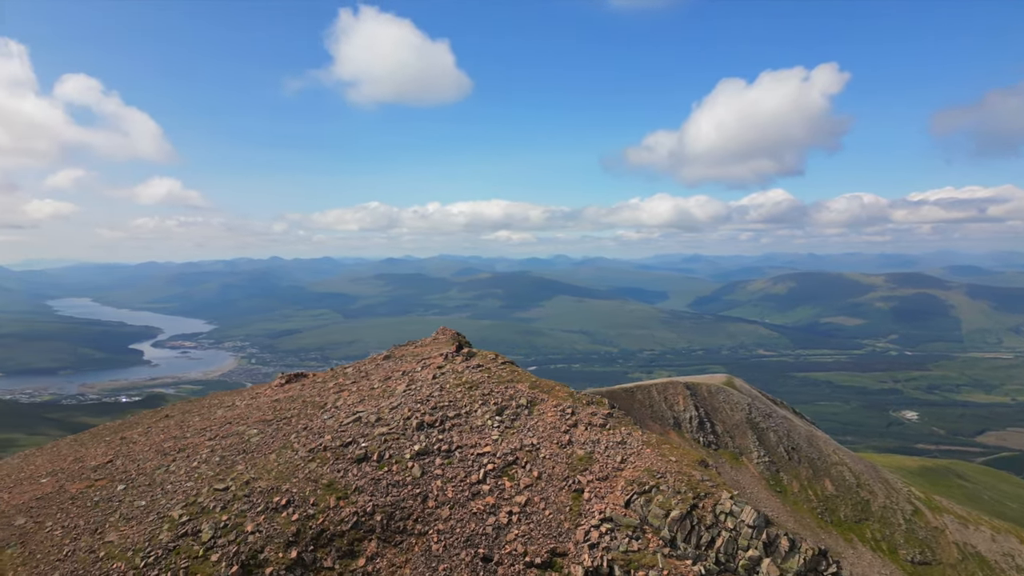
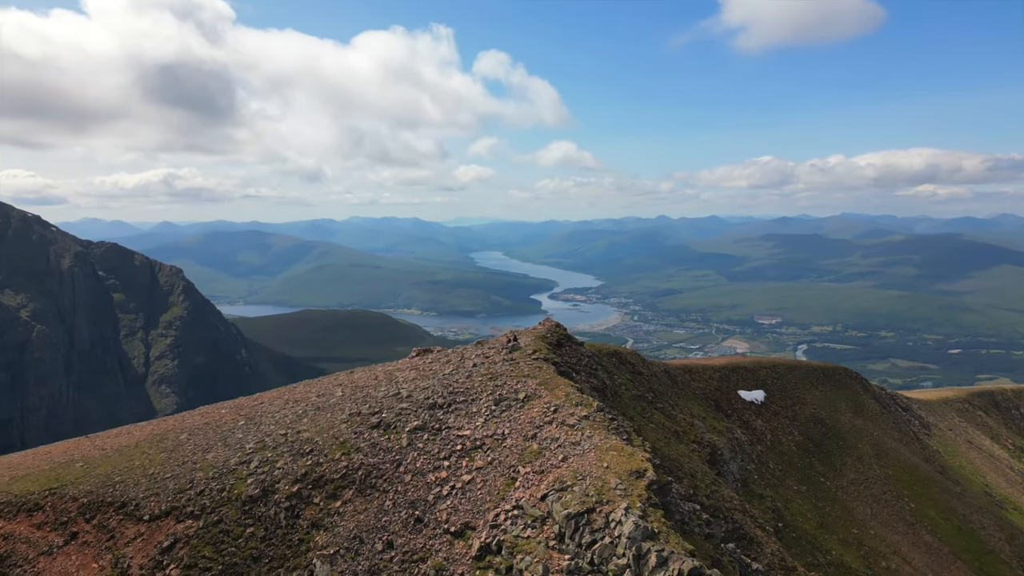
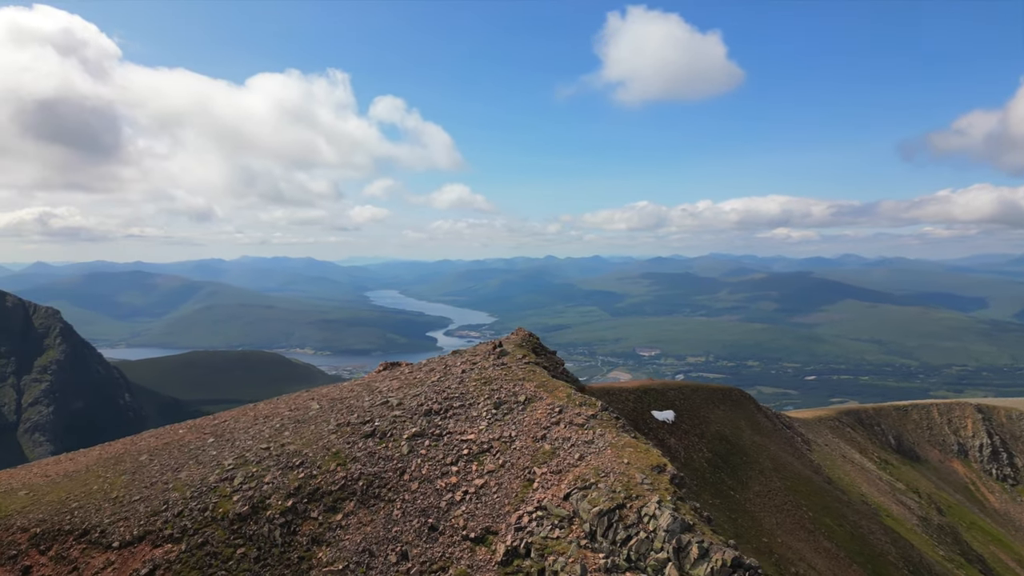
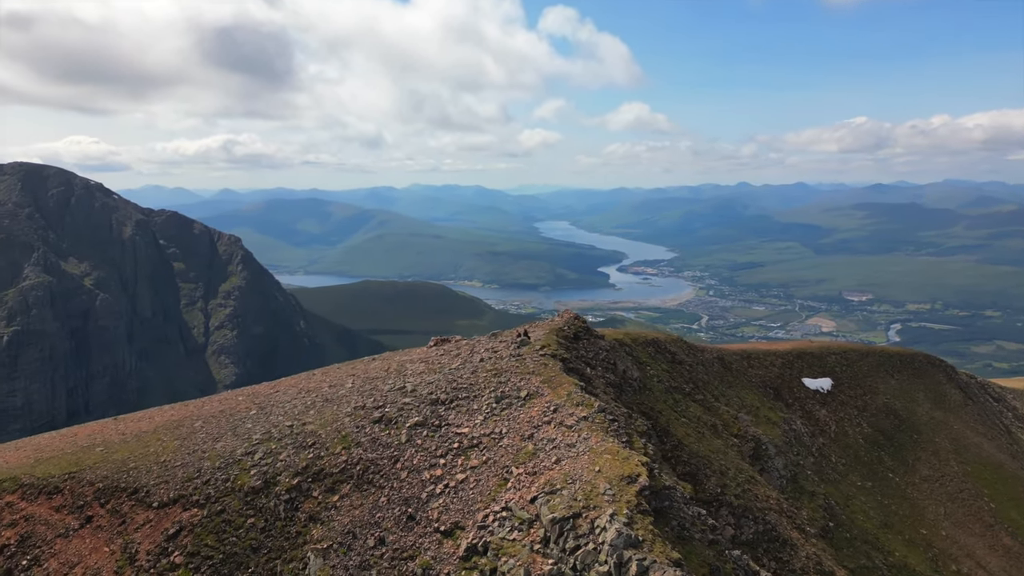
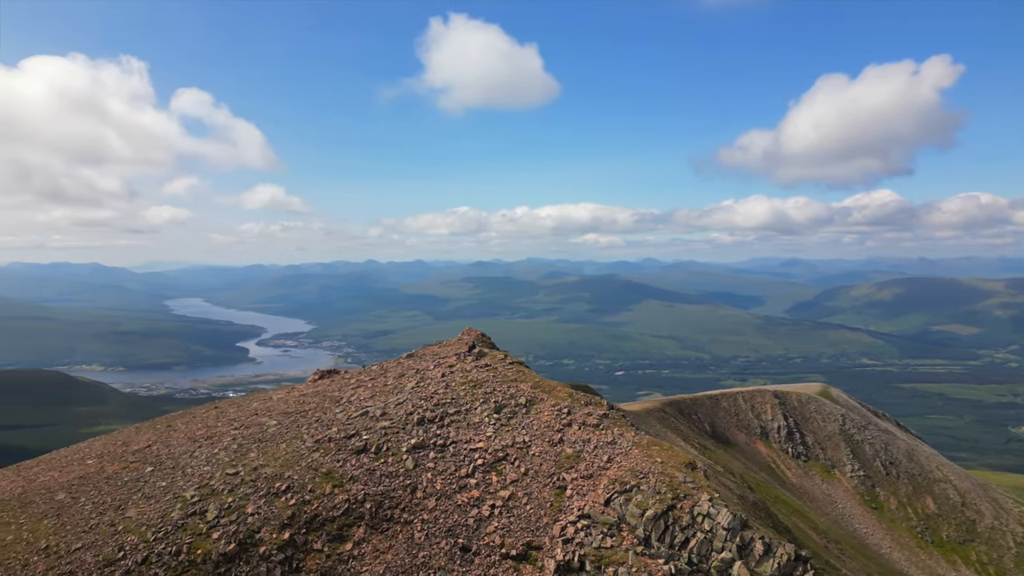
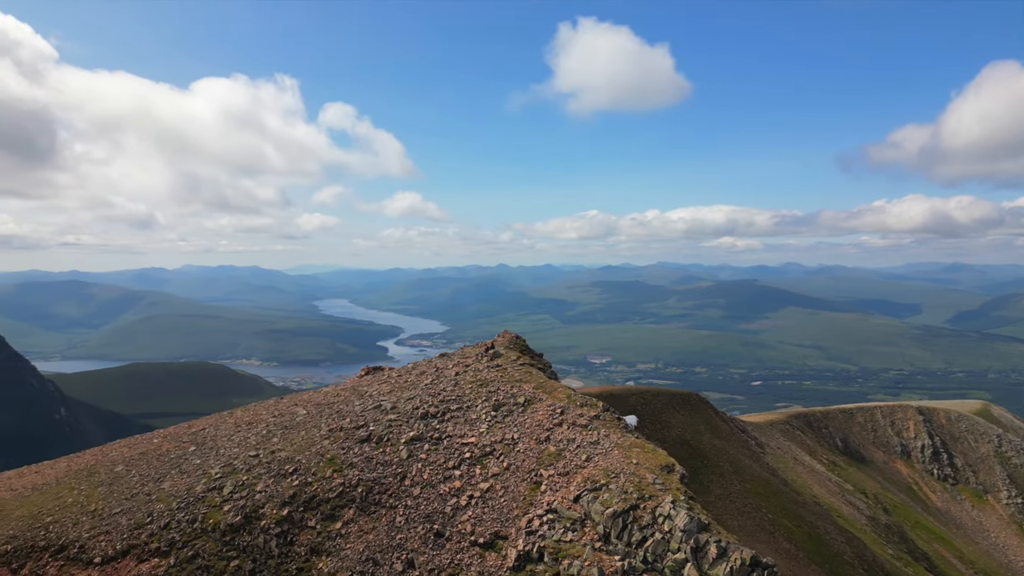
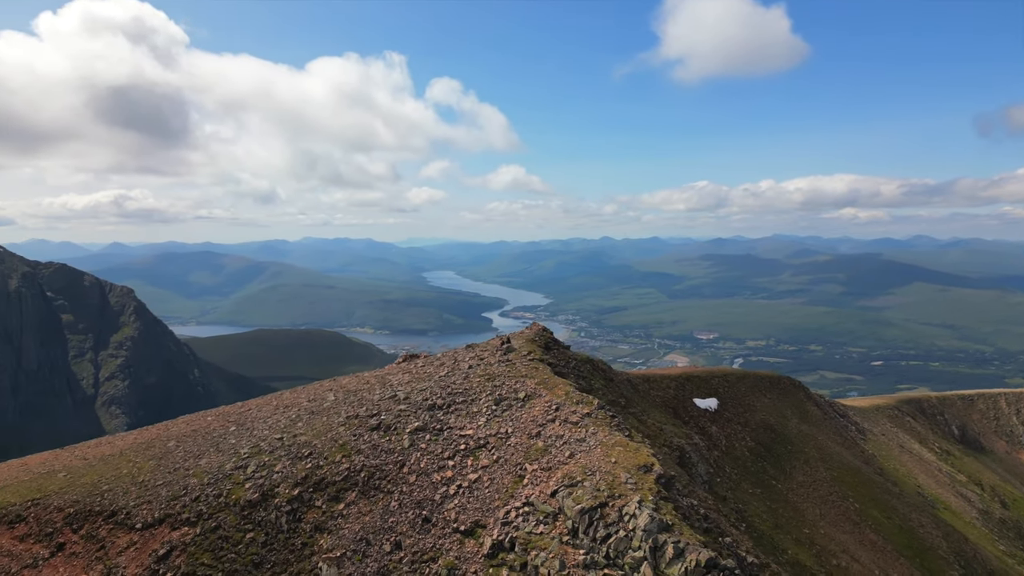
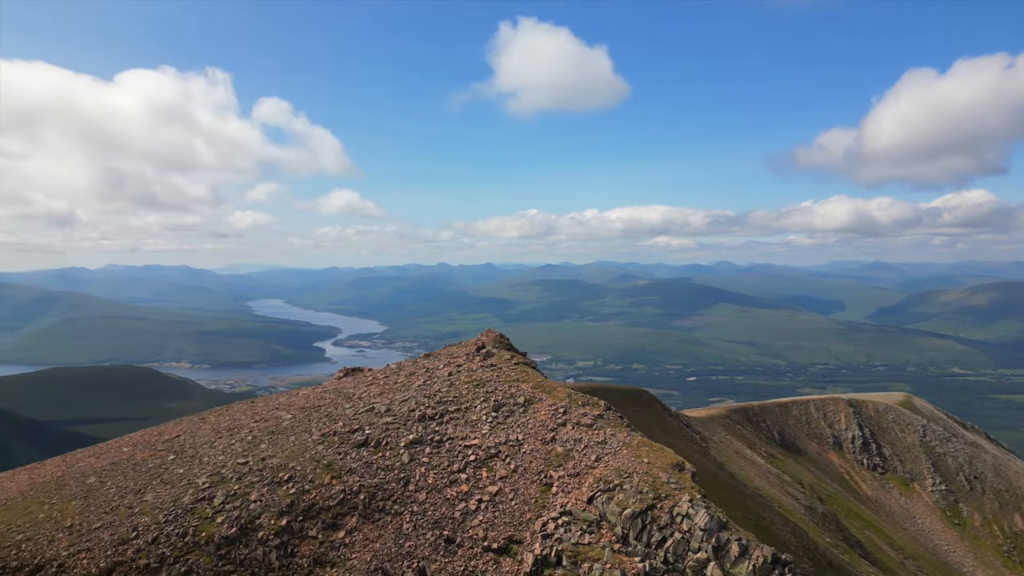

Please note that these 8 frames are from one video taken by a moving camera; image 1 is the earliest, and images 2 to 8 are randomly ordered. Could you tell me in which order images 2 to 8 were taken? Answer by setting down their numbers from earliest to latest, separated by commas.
5, 8, 6, 3, 7, 2, 4
